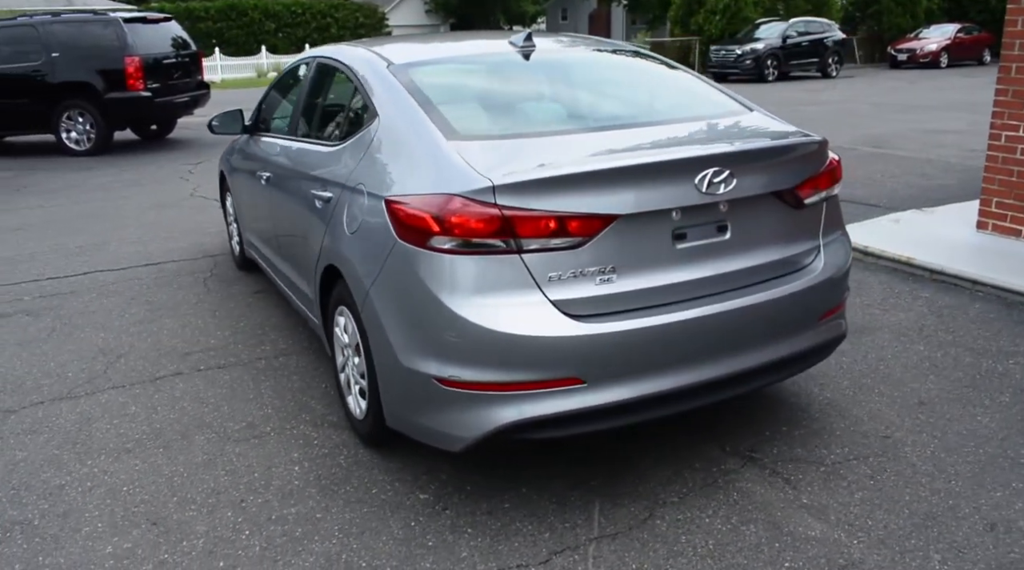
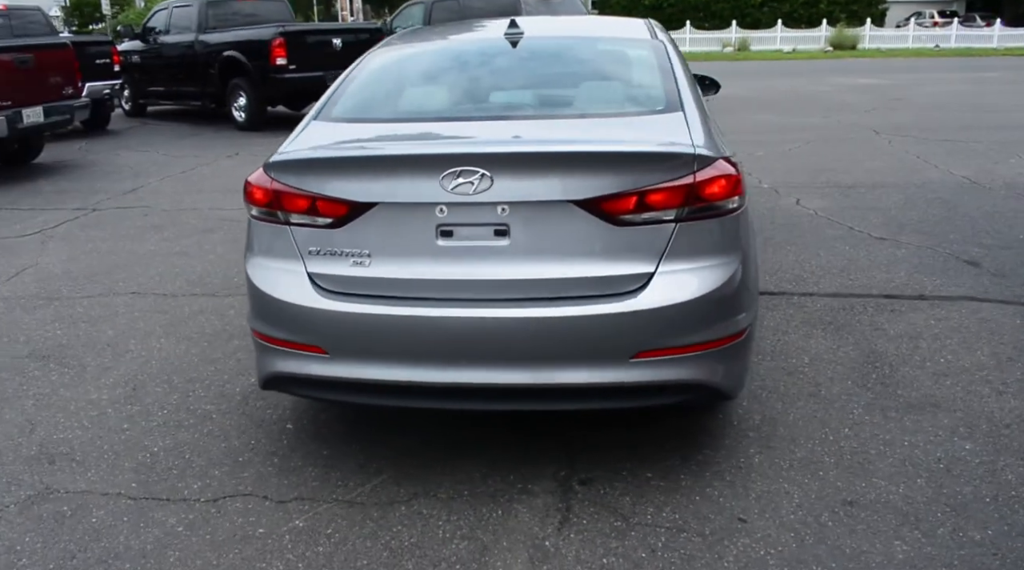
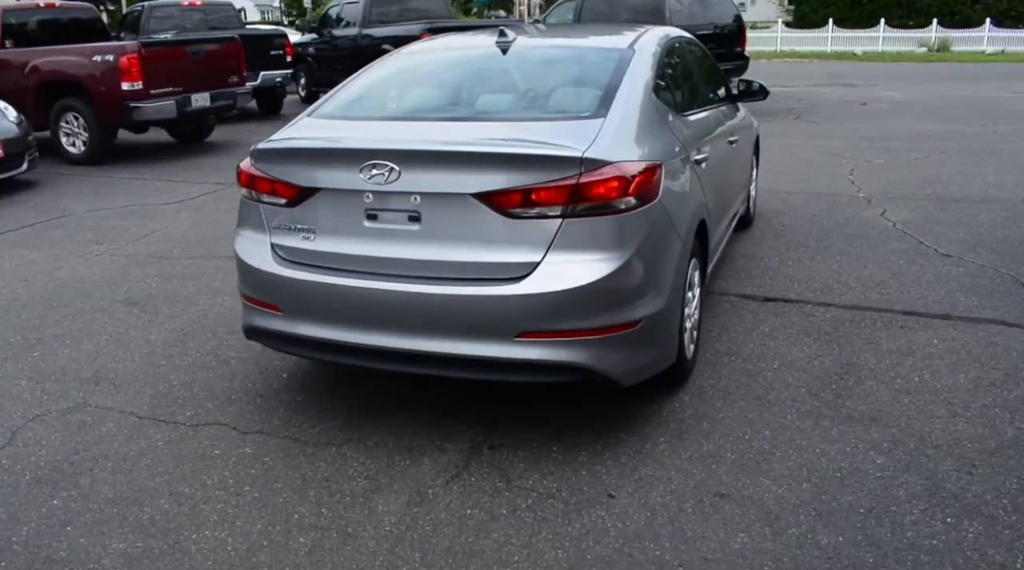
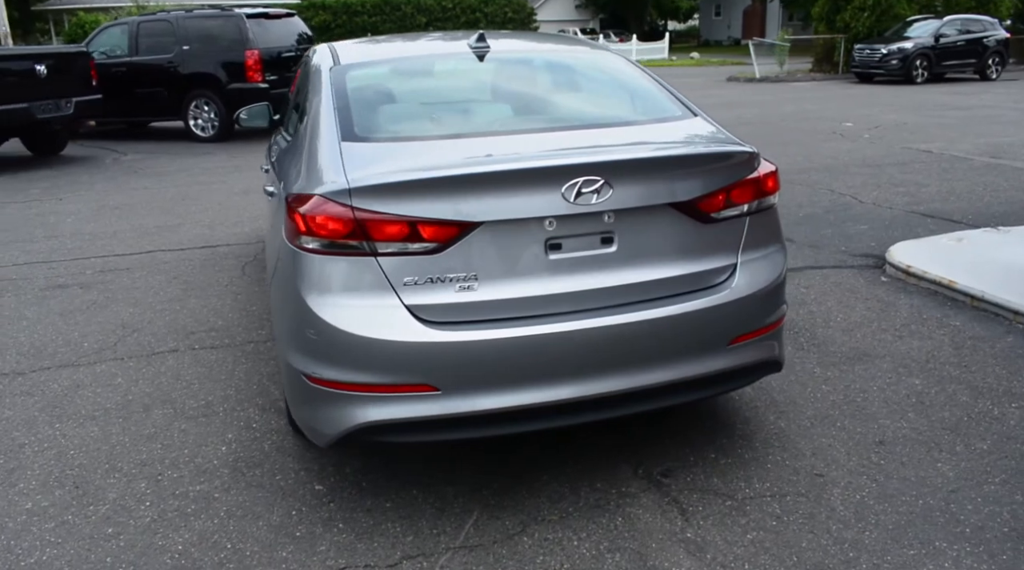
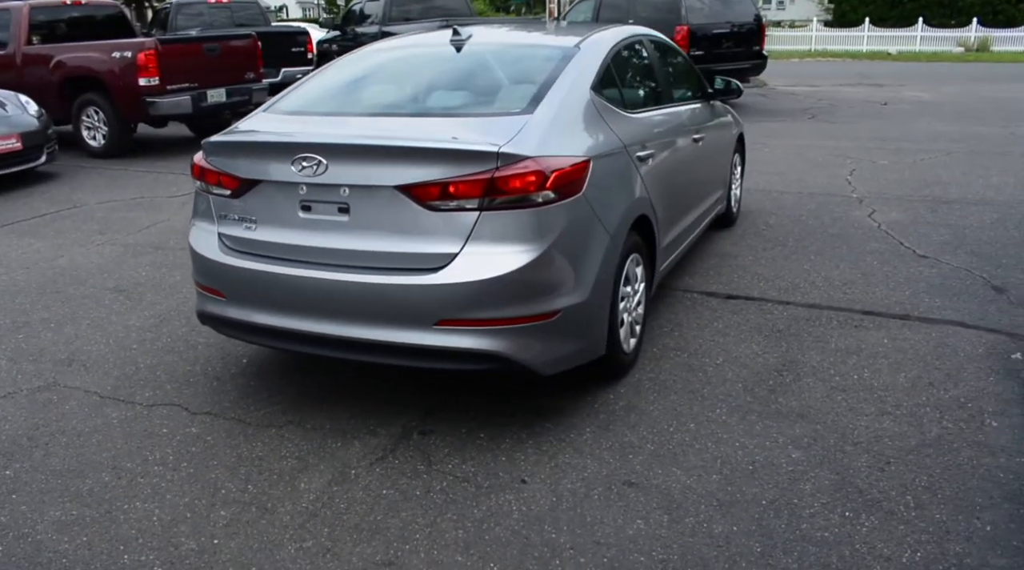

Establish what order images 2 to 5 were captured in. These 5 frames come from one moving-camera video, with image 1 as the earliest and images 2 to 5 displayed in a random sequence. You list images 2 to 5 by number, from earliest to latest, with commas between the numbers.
4, 2, 3, 5
